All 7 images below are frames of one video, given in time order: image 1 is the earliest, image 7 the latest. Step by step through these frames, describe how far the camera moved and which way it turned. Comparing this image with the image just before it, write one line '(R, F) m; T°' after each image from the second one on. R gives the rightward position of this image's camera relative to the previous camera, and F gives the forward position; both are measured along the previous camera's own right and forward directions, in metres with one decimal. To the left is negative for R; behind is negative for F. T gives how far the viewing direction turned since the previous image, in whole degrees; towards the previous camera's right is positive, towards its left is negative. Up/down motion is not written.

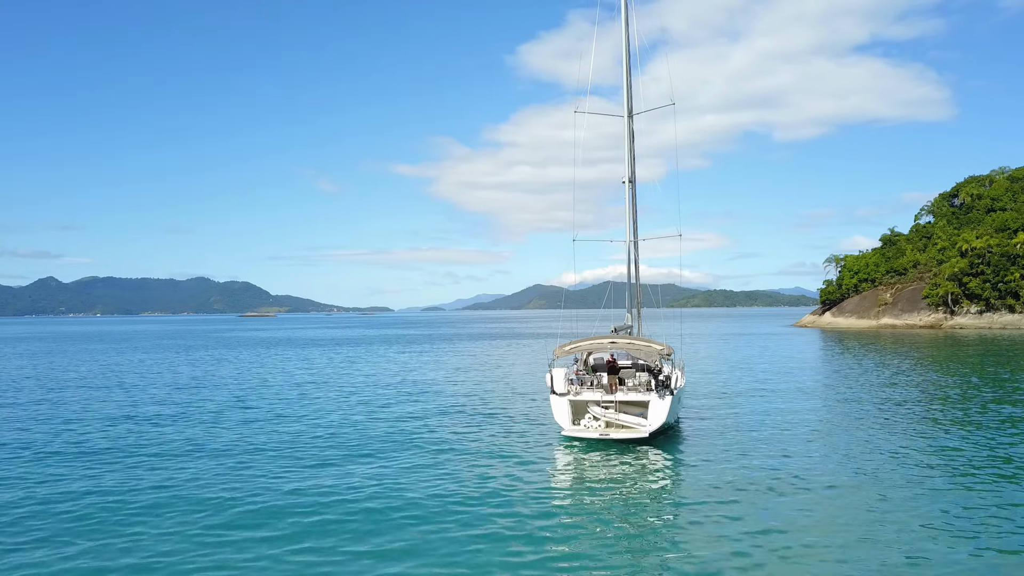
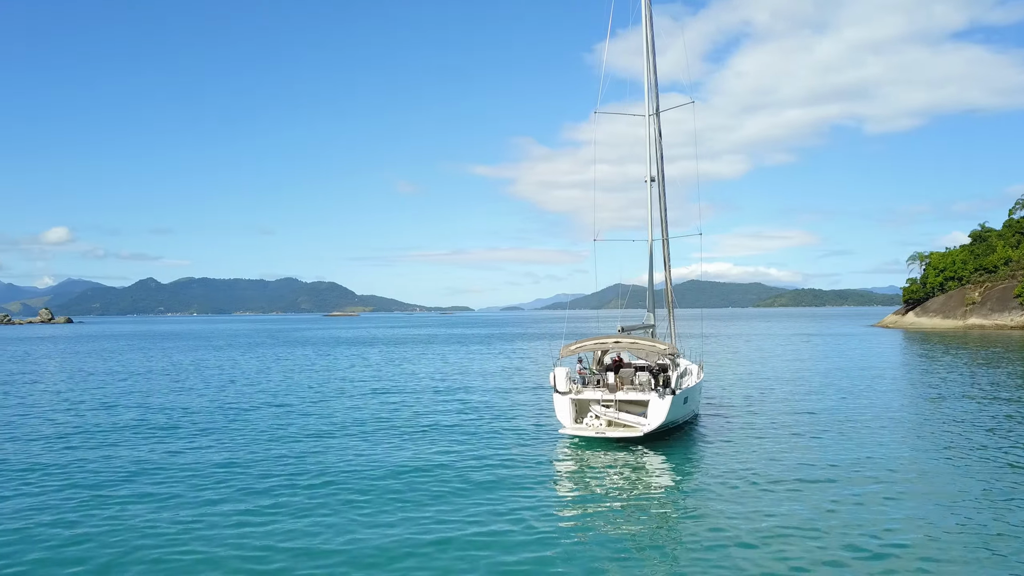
(+2.9, -0.2) m; -4°
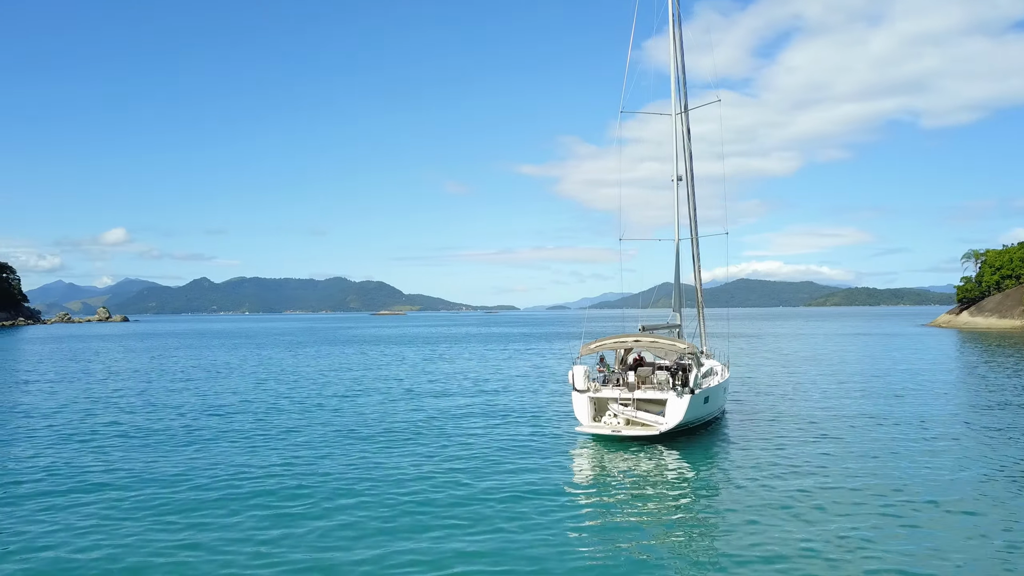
(+1.0, -0.3) m; -3°
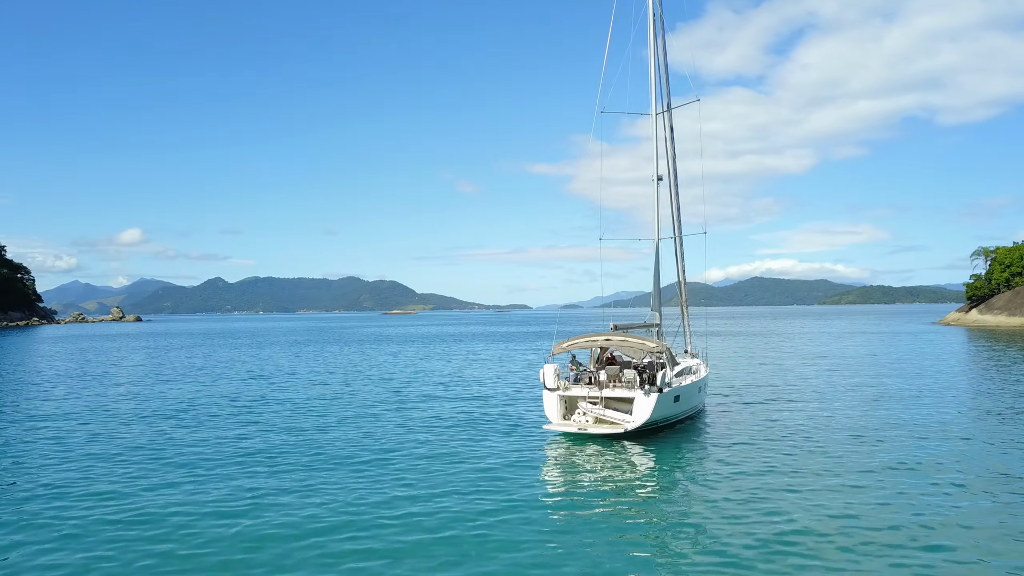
(+1.5, -0.1) m; 0°
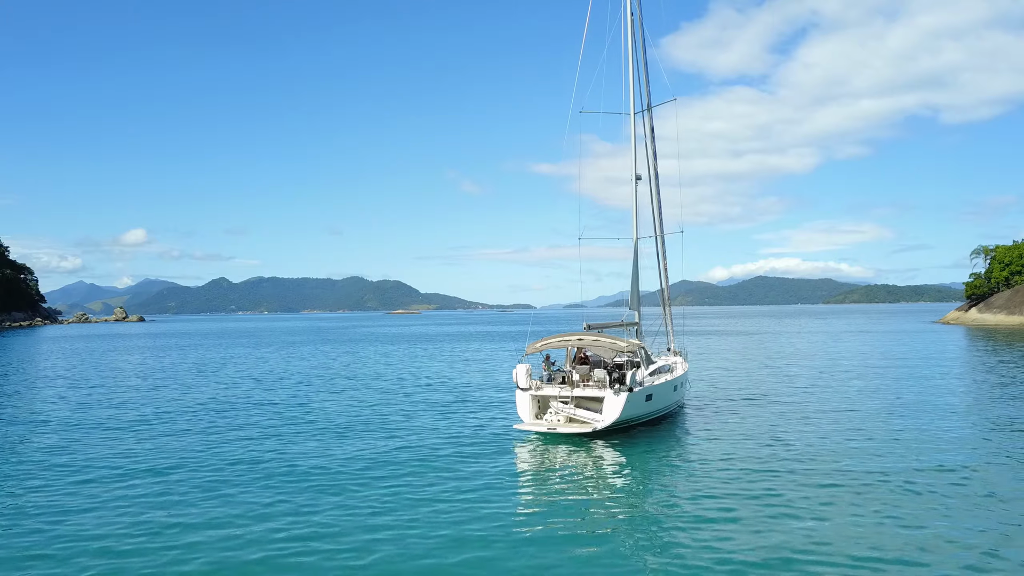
(+1.3, -0.1) m; +1°
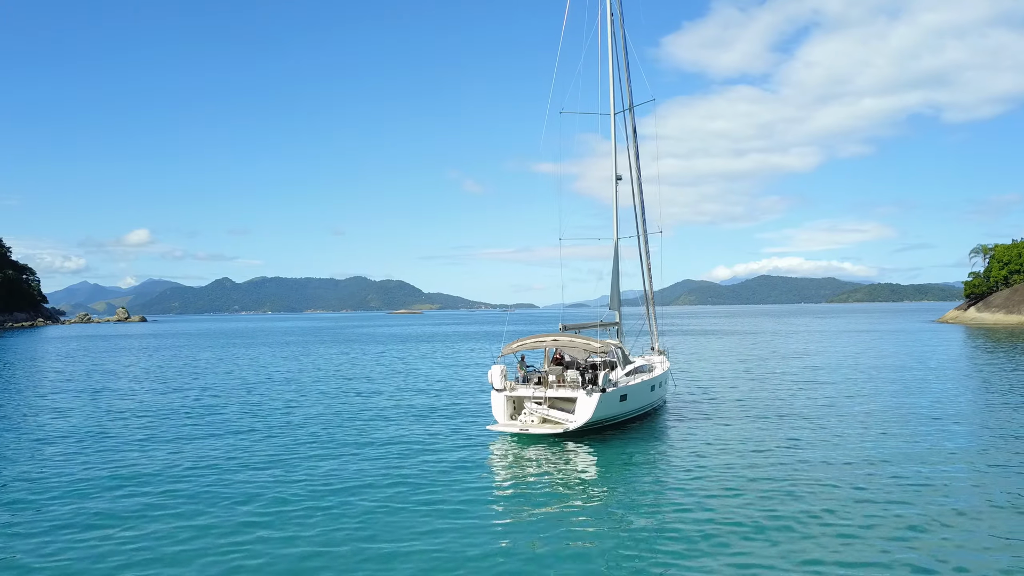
(+1.1, -0.1) m; +1°
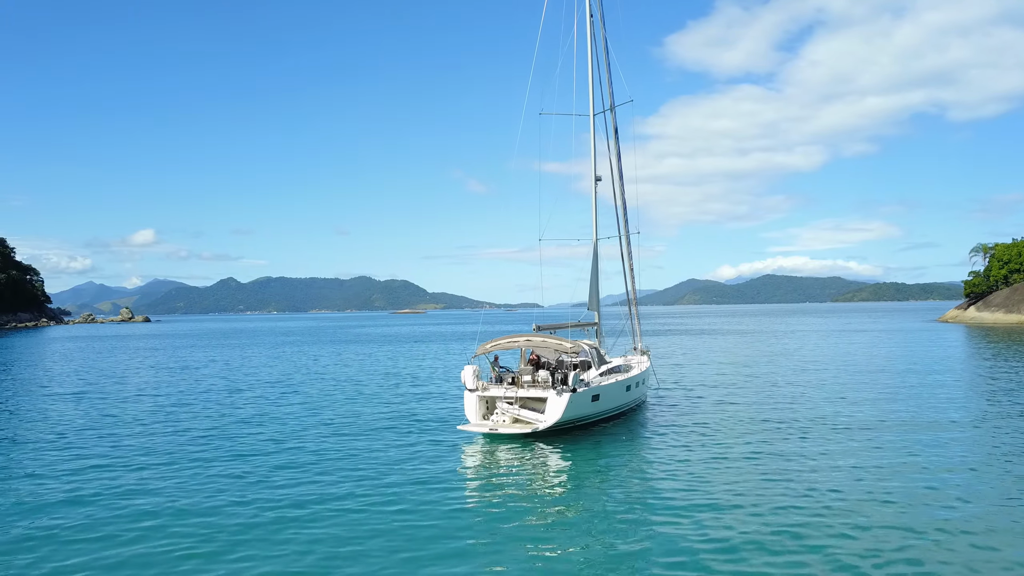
(+1.3, -0.2) m; +1°
